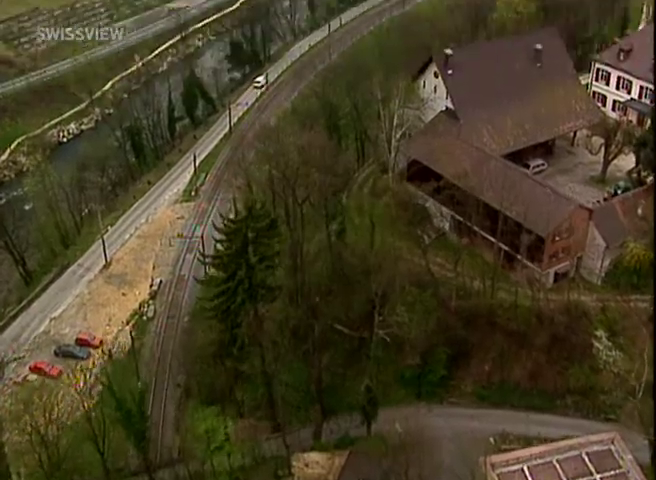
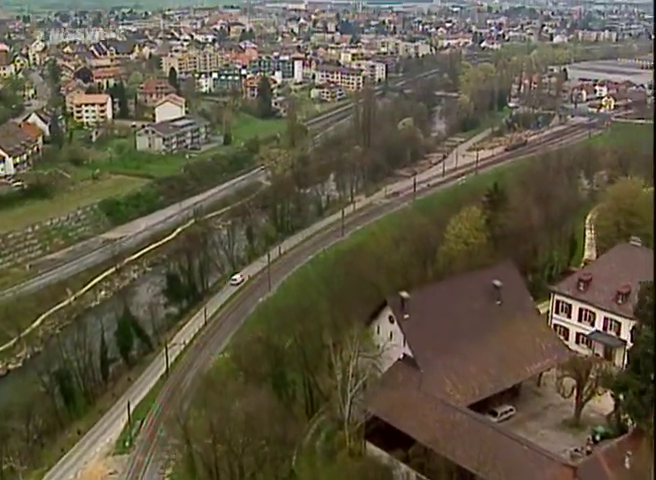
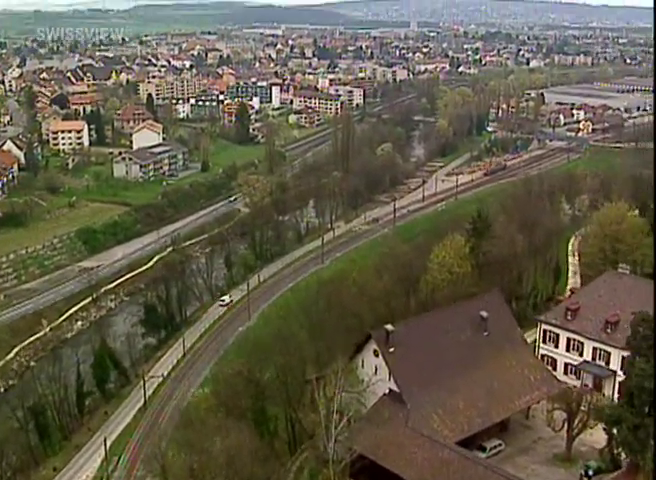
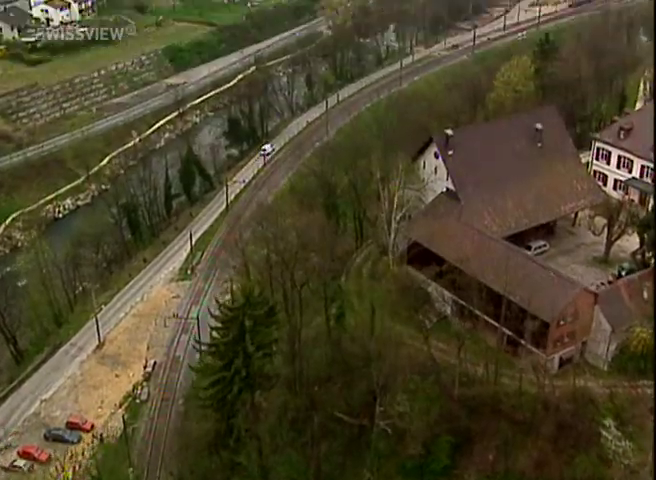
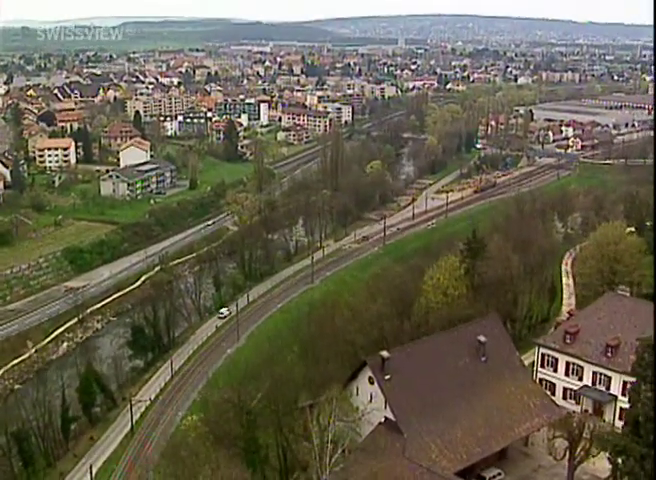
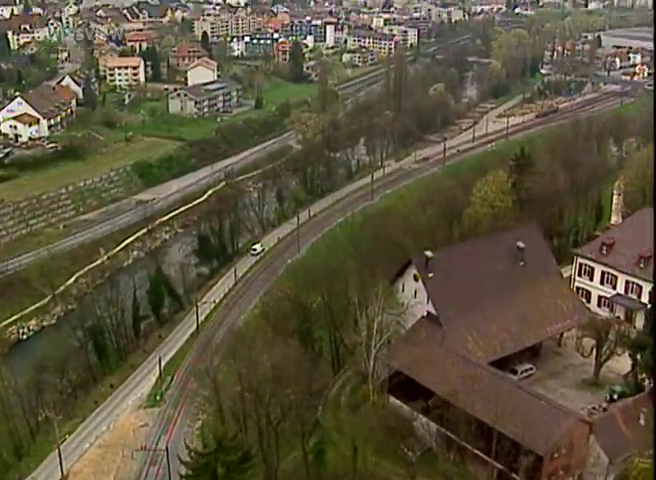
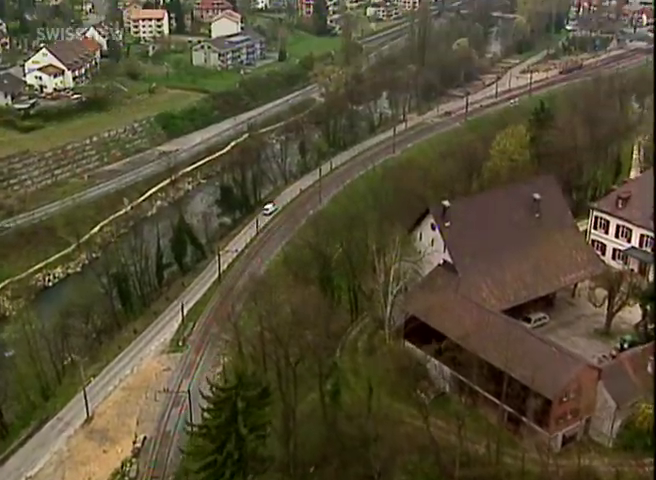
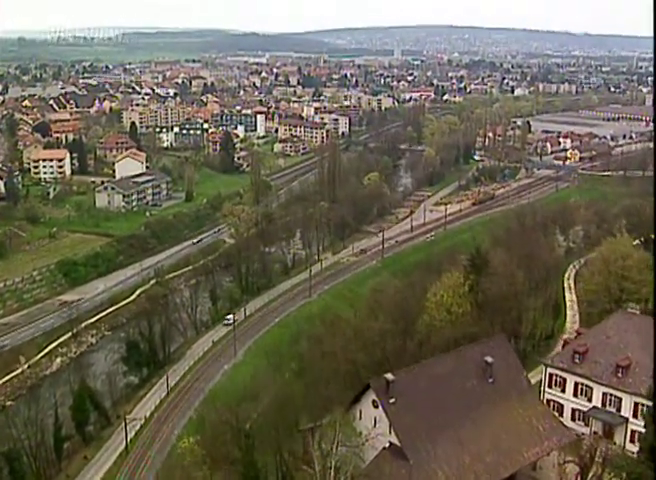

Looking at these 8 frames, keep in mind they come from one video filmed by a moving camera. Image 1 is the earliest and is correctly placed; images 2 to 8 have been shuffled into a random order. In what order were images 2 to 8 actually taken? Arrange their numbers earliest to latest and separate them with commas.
4, 7, 6, 2, 3, 5, 8
